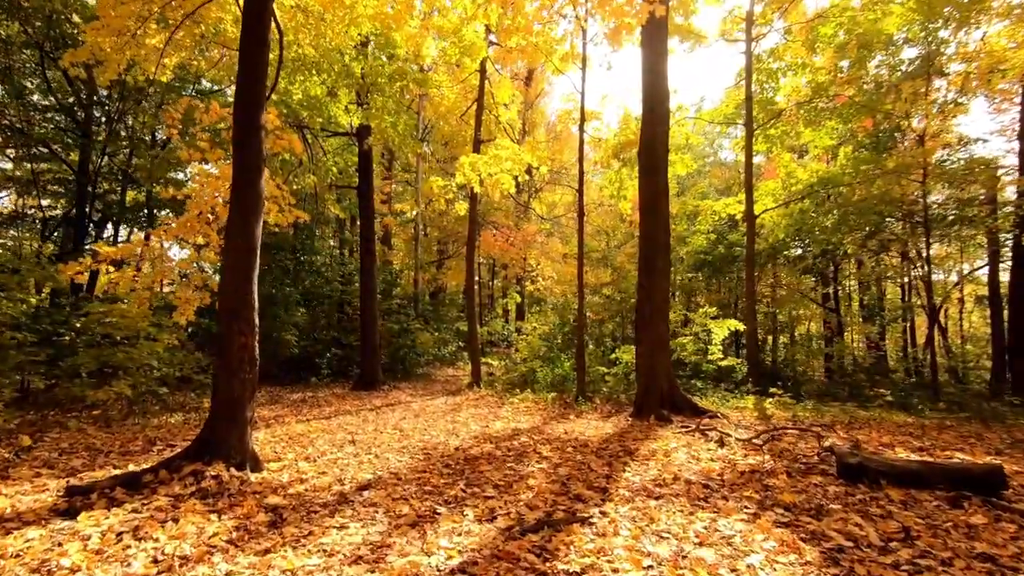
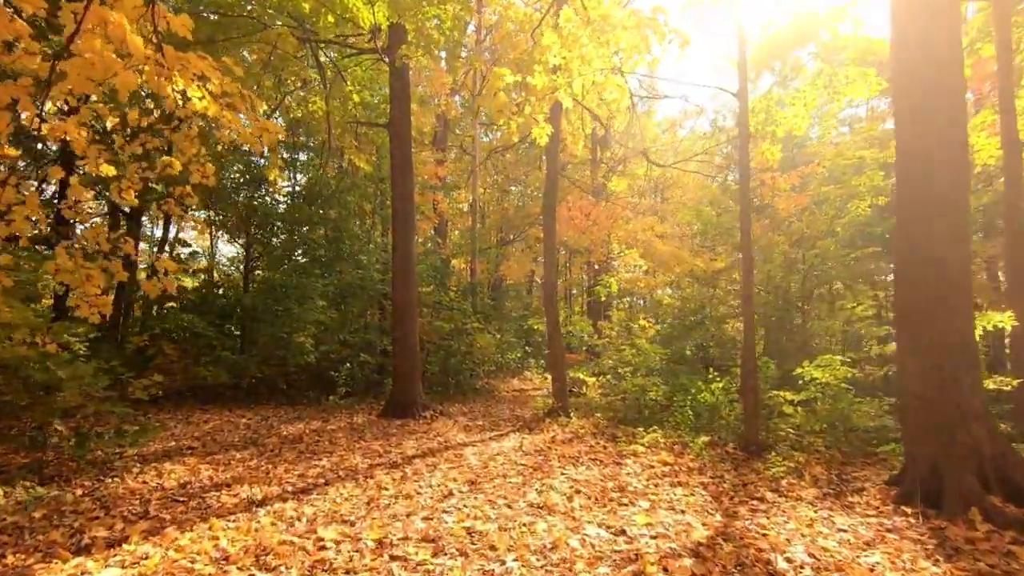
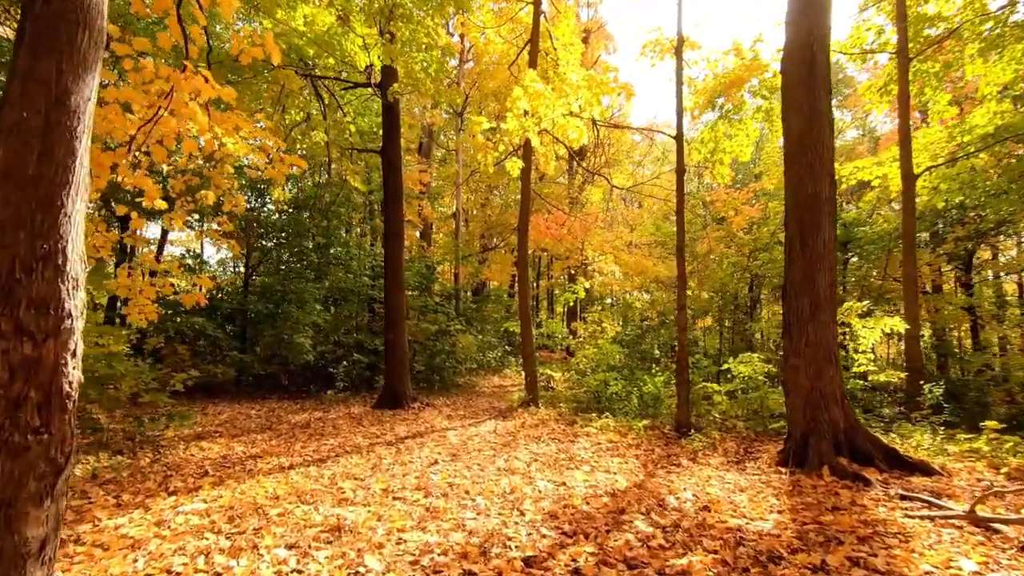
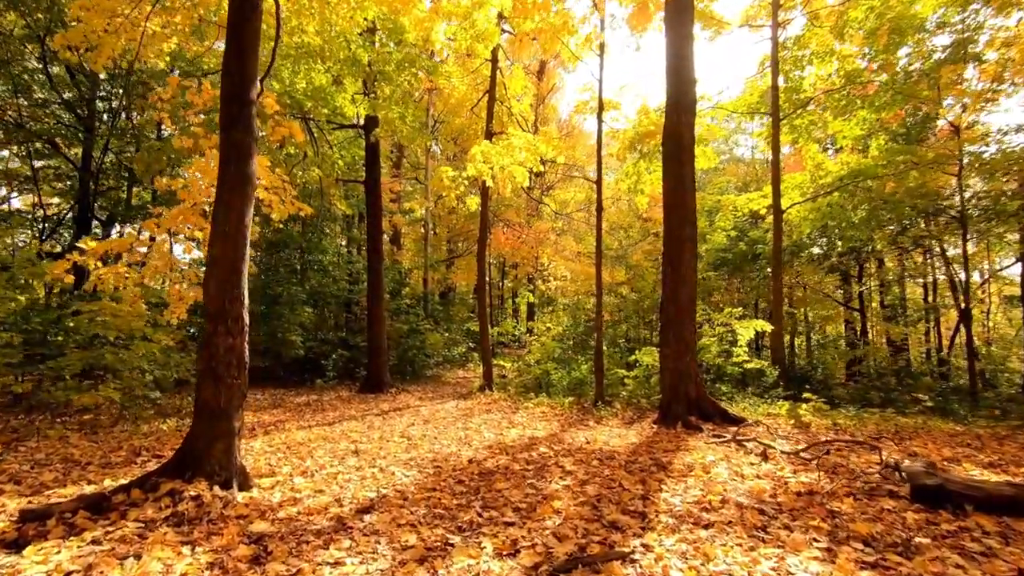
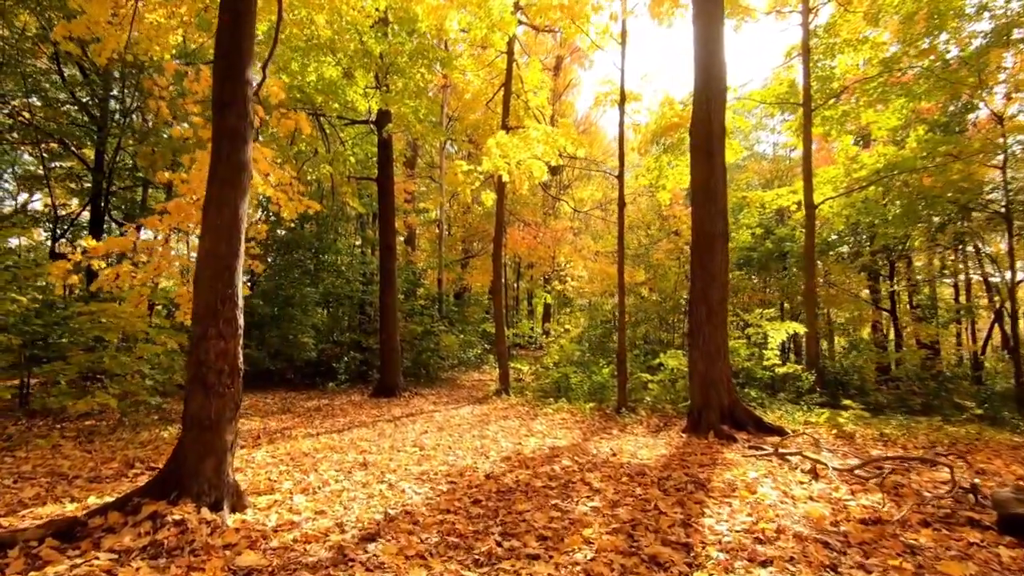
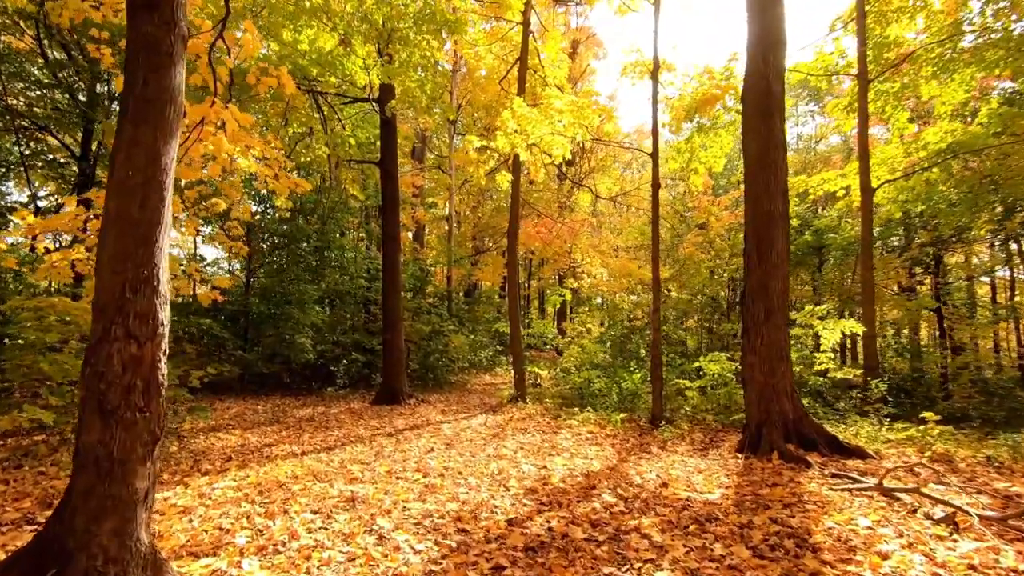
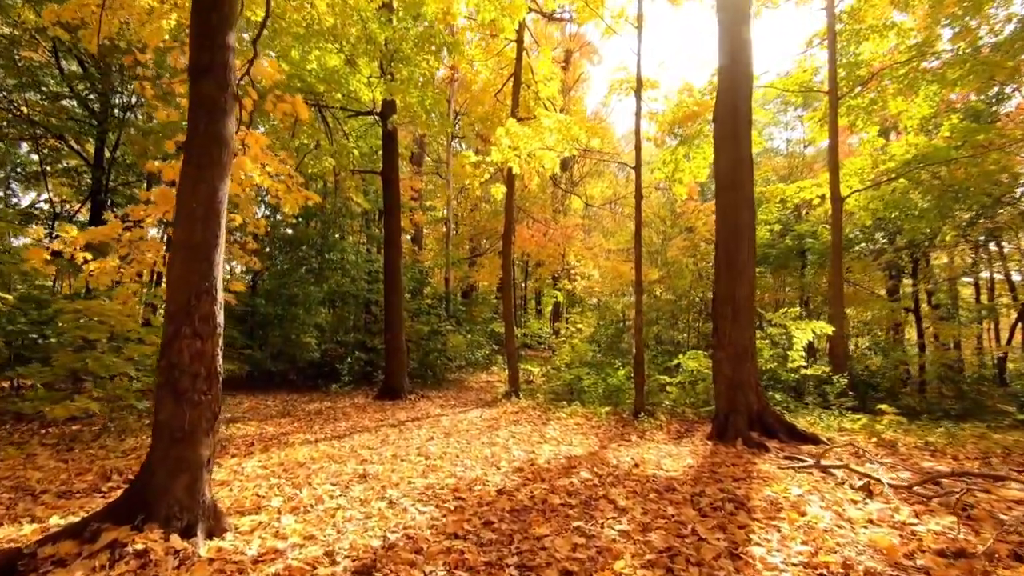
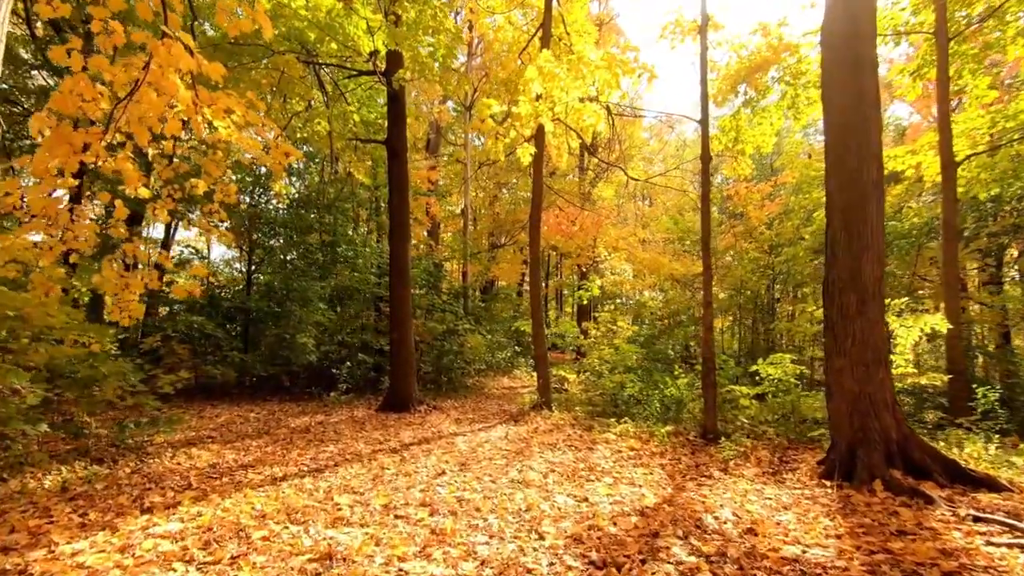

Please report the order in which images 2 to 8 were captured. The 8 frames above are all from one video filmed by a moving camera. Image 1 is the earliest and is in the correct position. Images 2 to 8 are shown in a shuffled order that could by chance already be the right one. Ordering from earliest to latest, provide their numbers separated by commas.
4, 5, 7, 6, 3, 8, 2
